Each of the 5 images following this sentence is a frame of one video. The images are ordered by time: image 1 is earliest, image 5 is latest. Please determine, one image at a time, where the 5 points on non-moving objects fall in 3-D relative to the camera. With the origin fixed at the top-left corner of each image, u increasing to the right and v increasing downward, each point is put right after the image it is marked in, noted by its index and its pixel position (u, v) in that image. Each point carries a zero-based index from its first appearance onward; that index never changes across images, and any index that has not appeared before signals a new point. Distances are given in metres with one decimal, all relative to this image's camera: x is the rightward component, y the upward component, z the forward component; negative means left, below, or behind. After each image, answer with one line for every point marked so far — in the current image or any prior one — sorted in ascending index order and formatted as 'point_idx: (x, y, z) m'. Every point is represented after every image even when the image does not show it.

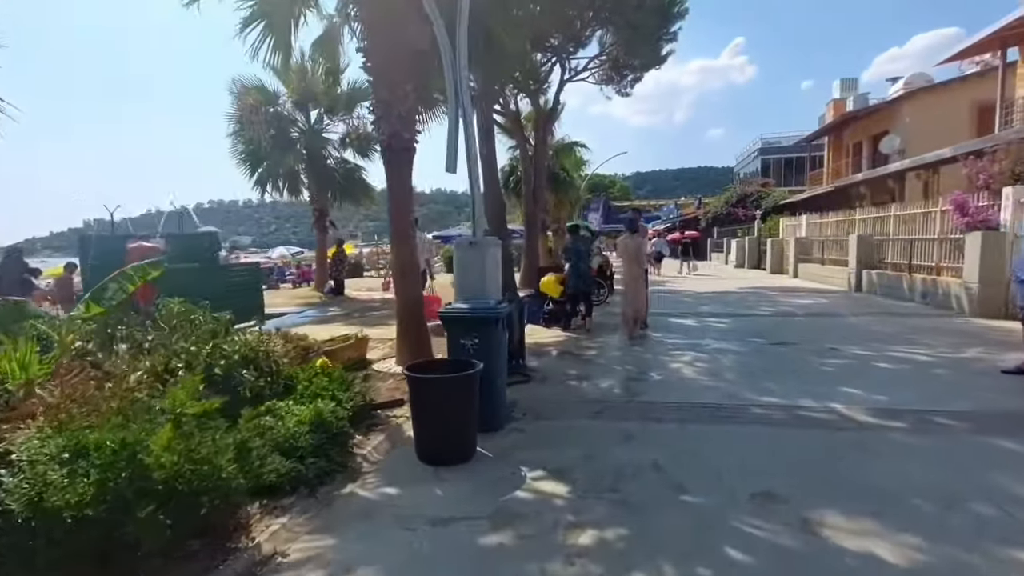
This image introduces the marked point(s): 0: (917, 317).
0: (+8.8, -0.6, +11.7) m
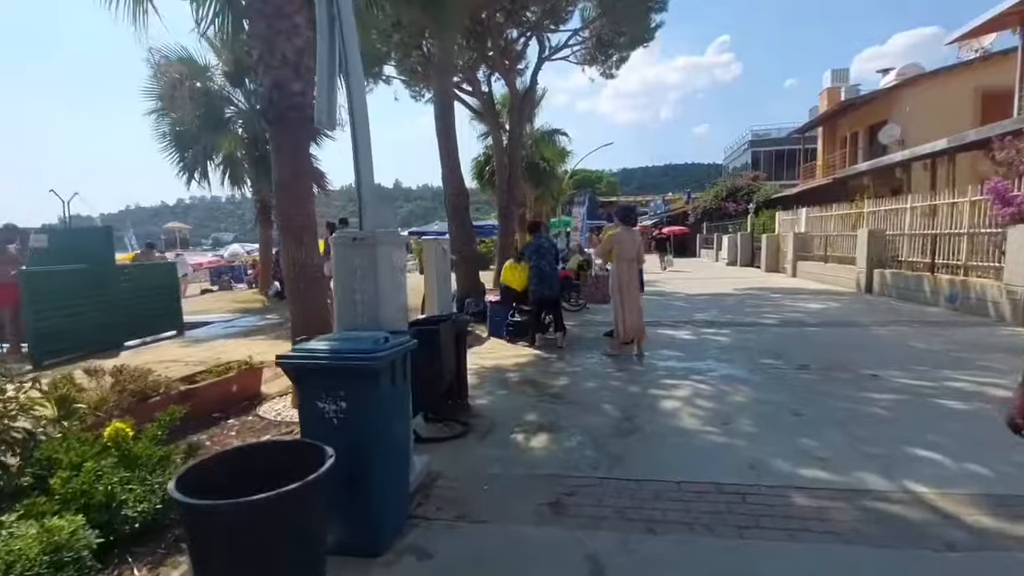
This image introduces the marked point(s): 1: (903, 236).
0: (+8.0, -0.7, +9.8) m
1: (+10.1, +1.4, +13.7) m
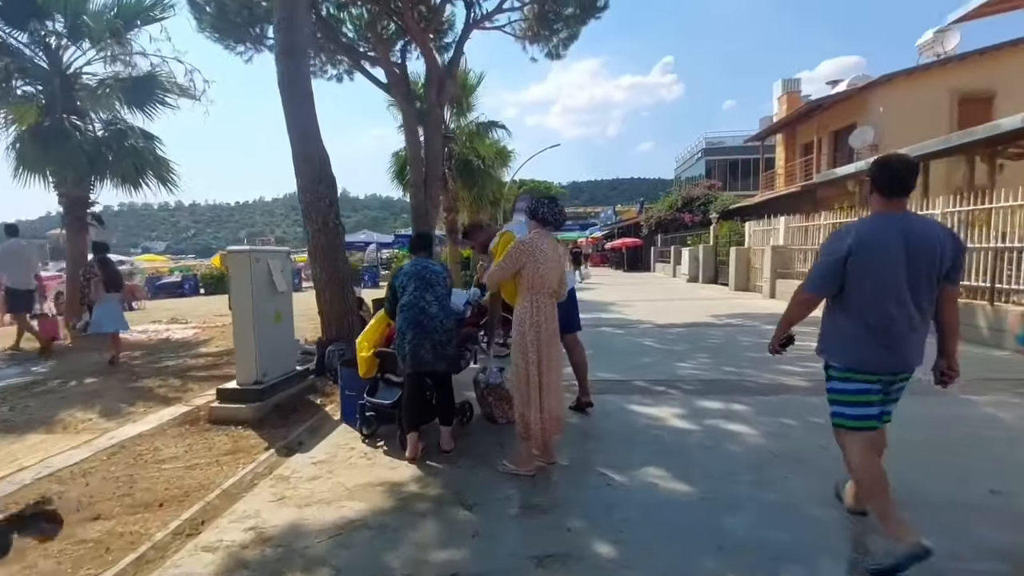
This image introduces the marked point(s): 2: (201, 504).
0: (+6.5, -1.2, +6.3) m
1: (+8.3, +0.7, +10.5) m
2: (-2.3, -1.6, +3.9) m
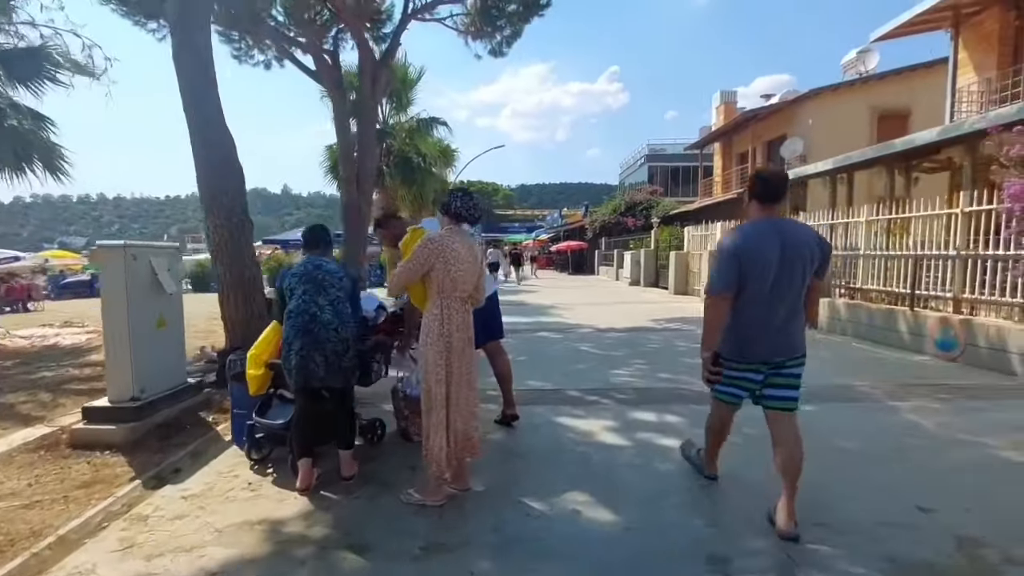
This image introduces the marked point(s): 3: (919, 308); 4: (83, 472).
0: (+5.6, -1.3, +6.4) m
1: (+7.0, +0.6, +10.8) m
2: (-2.9, -1.6, +3.2) m
3: (+7.1, -0.3, +9.1) m
4: (-3.6, -1.5, +4.4) m
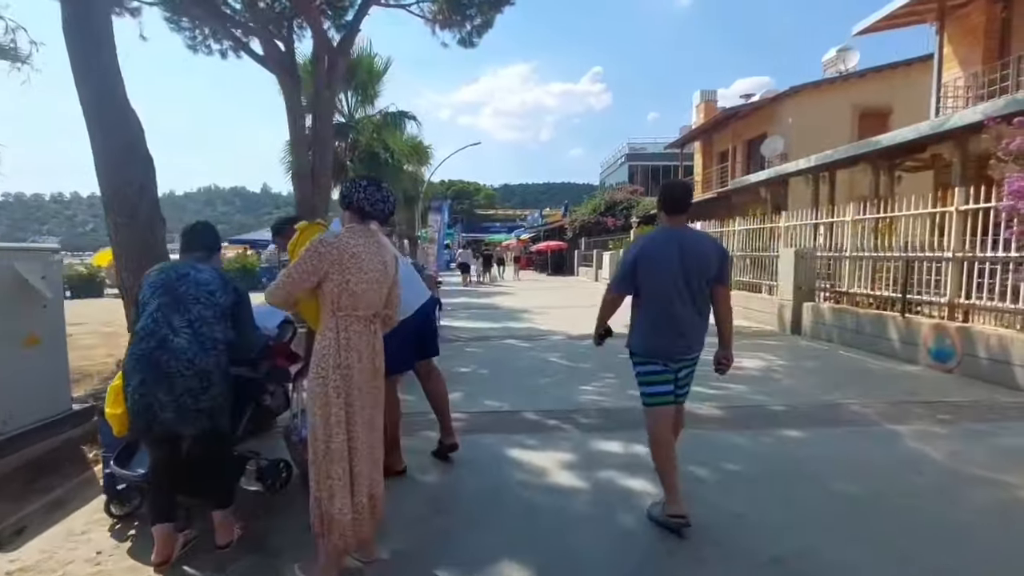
0: (+5.1, -1.3, +5.8) m
1: (+6.3, +0.6, +10.2) m
2: (-3.4, -1.7, +2.3) m
3: (+6.4, -0.4, +8.5) m
4: (-4.1, -1.6, +3.4) m
